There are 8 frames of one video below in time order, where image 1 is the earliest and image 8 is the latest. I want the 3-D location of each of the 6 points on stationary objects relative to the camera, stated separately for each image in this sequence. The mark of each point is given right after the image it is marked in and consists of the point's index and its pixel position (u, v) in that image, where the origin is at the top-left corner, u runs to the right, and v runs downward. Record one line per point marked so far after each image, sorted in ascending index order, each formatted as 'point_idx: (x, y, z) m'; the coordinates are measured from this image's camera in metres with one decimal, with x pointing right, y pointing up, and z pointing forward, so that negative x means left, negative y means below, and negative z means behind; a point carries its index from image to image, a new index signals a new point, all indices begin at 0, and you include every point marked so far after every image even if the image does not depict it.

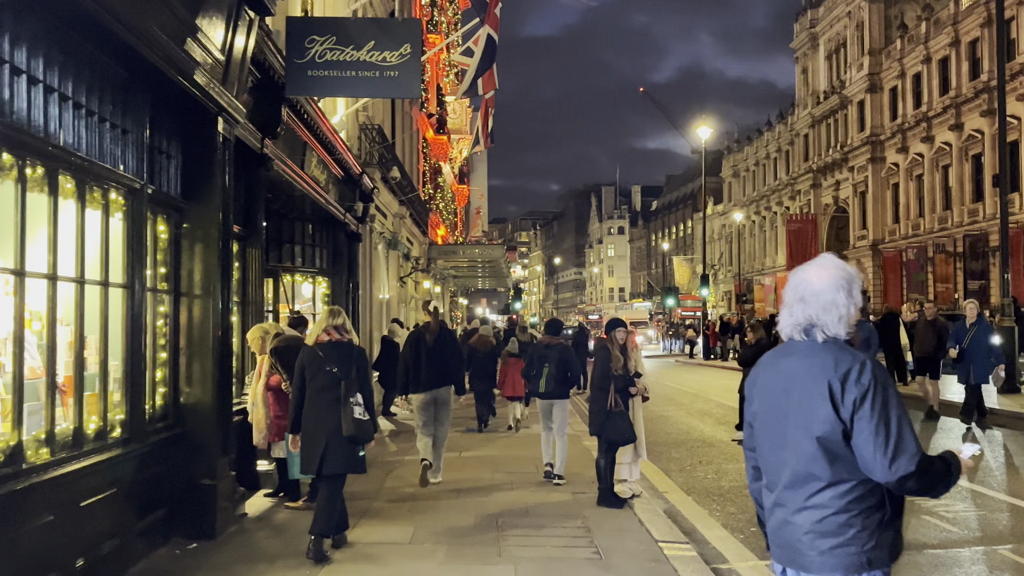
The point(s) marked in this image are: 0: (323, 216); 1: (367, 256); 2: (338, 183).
0: (-2.8, +1.1, +14.3) m
1: (-2.7, +0.6, +18.0) m
2: (-2.6, +1.5, +14.2) m
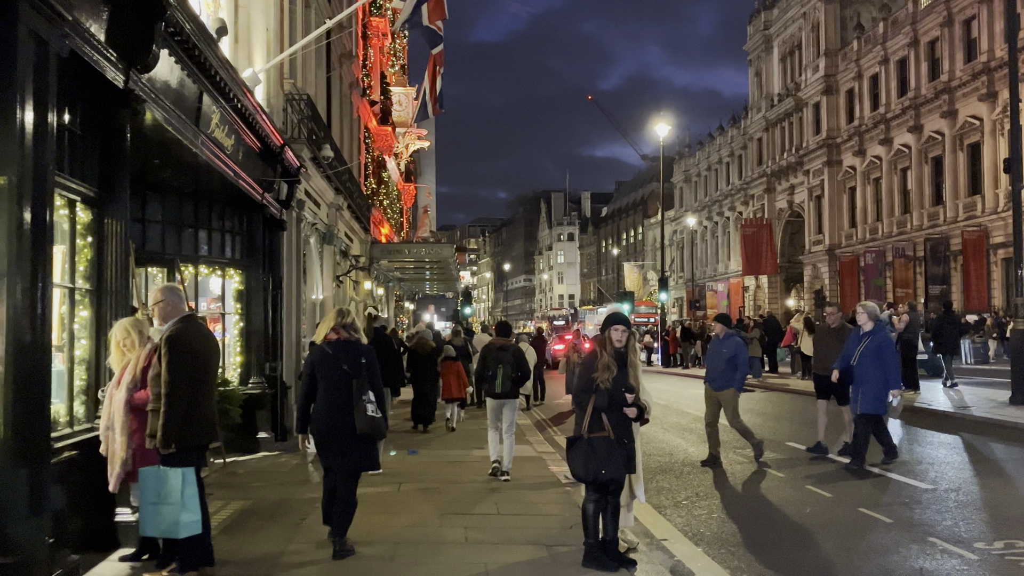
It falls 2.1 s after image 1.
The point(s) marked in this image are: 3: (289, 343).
0: (-3.4, +1.1, +11.9) m
1: (-3.5, +0.7, +15.6) m
2: (-3.2, +1.6, +11.8) m
3: (-3.4, -0.8, +14.6) m
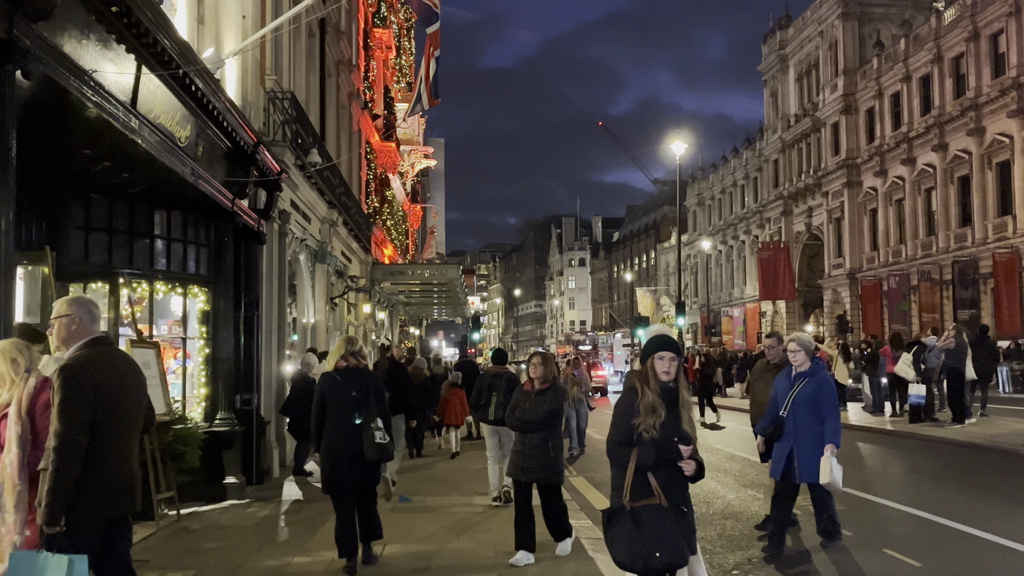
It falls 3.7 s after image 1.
0: (-3.3, +0.9, +10.3) m
1: (-3.3, +0.3, +13.9) m
2: (-3.1, +1.4, +10.1) m
3: (-3.3, -1.1, +12.9) m
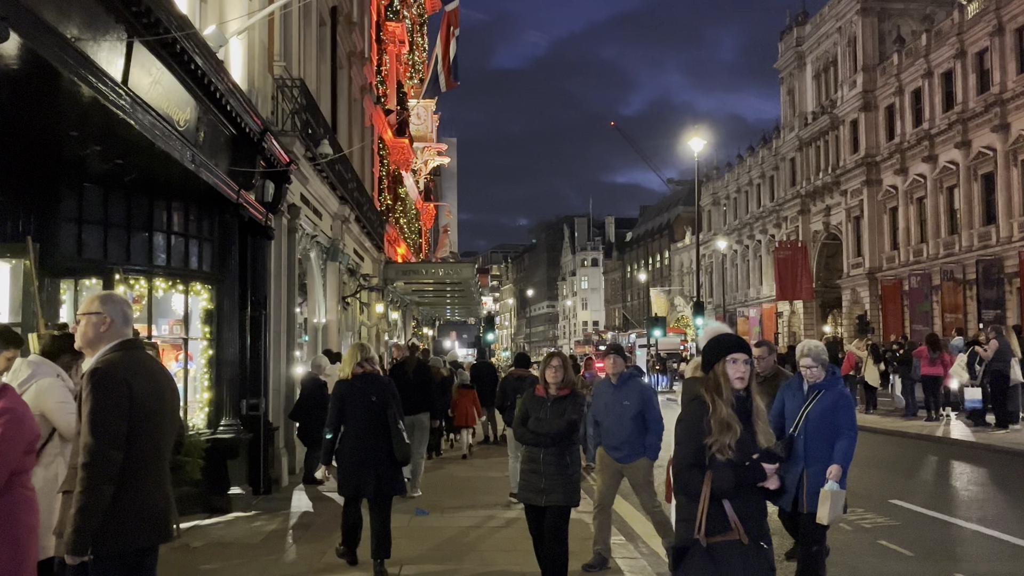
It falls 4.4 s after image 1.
0: (-3.1, +0.9, +9.6) m
1: (-3.0, +0.4, +13.2) m
2: (-2.8, +1.4, +9.5) m
3: (-3.0, -1.1, +12.3) m
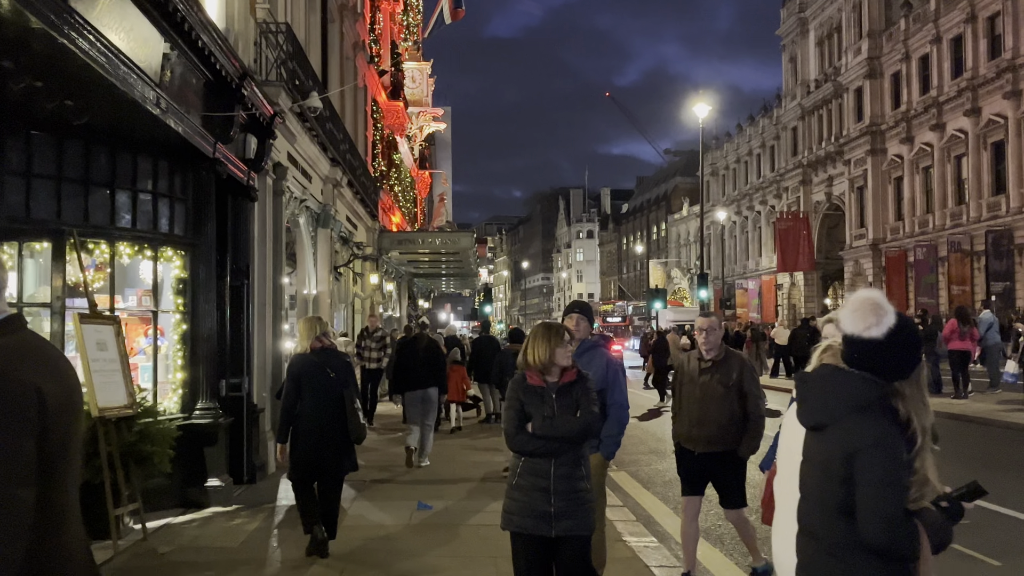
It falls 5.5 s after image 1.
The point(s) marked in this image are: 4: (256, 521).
0: (-2.9, +1.2, +8.4) m
1: (-2.9, +0.8, +12.1) m
2: (-2.7, +1.7, +8.3) m
3: (-2.9, -0.7, +11.1) m
4: (-2.1, -1.9, +8.0) m
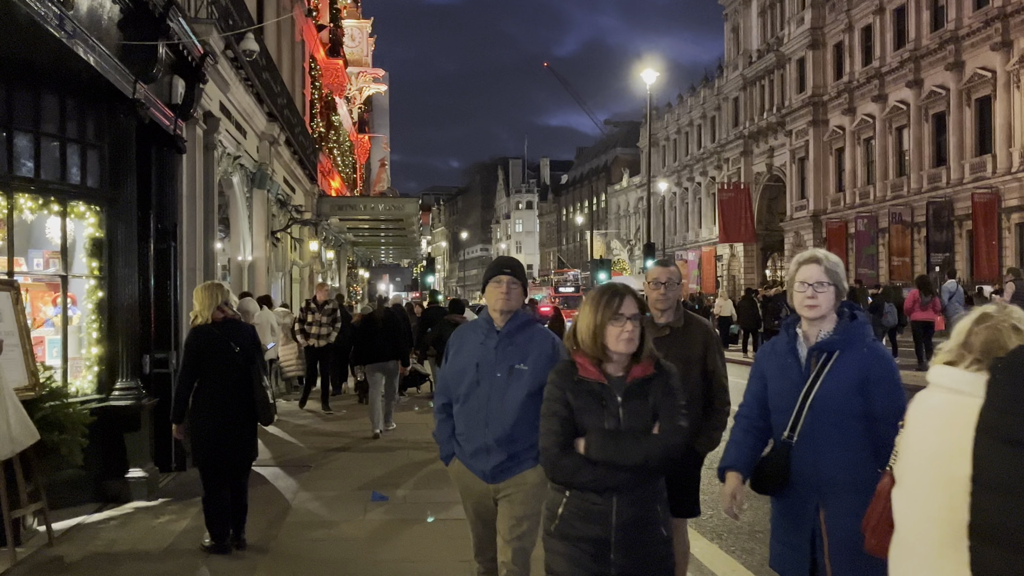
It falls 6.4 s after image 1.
0: (-3.2, +1.5, +7.2) m
1: (-3.4, +1.2, +10.9) m
2: (-2.9, +2.0, +7.1) m
3: (-3.3, -0.4, +10.0) m
4: (-2.3, -1.6, +7.0) m
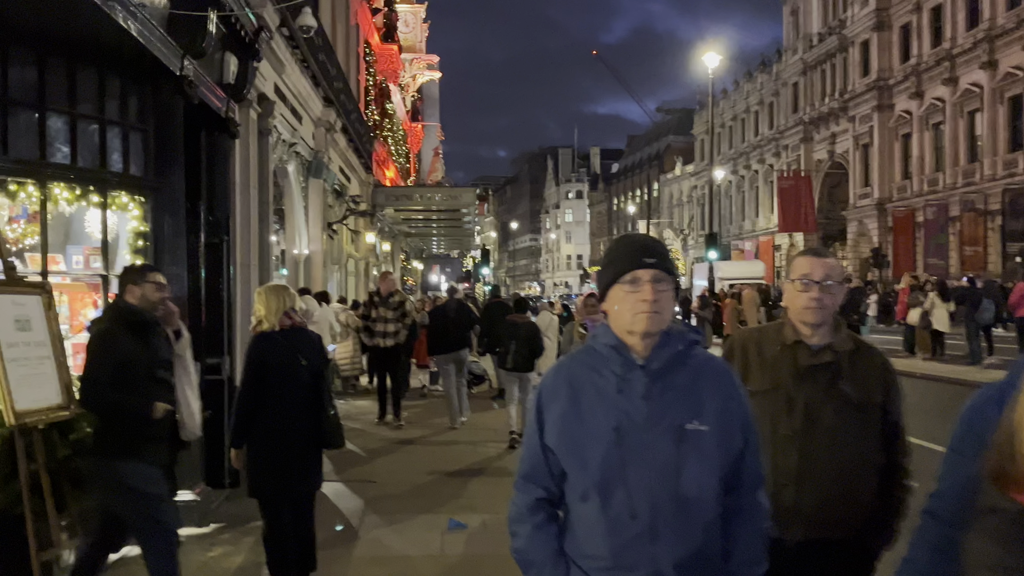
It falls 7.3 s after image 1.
0: (-2.5, +1.5, +6.4) m
1: (-2.6, +1.2, +10.0) m
2: (-2.3, +2.0, +6.2) m
3: (-2.5, -0.3, +9.2) m
4: (-1.7, -1.6, +6.1) m
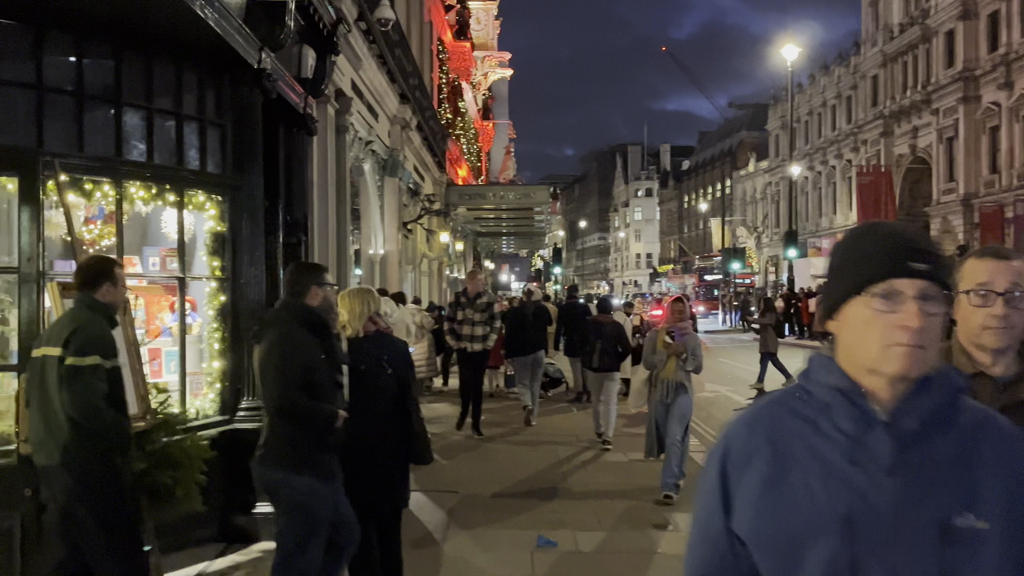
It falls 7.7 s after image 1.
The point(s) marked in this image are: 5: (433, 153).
0: (-1.9, +1.5, +6.1) m
1: (-1.8, +1.2, +9.8) m
2: (-1.7, +2.0, +5.9) m
3: (-1.7, -0.4, +8.9) m
4: (-1.1, -1.7, +5.8) m
5: (-1.6, +2.6, +19.2) m
